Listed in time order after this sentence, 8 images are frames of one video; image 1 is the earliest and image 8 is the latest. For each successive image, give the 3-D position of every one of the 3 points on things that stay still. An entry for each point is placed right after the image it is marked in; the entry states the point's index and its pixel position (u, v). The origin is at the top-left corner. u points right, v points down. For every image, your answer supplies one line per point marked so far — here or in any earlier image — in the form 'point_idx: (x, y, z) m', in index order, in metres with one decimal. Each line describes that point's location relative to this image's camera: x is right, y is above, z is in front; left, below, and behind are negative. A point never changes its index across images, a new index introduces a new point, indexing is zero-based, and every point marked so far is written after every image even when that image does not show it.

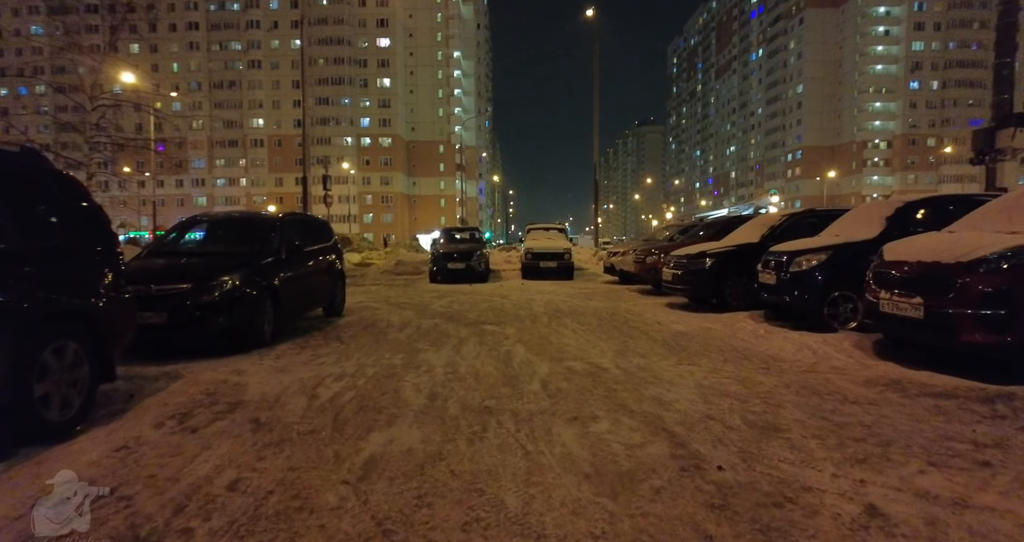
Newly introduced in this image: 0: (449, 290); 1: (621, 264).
0: (-1.7, -0.5, +14.4) m
1: (+3.2, +0.2, +15.0) m
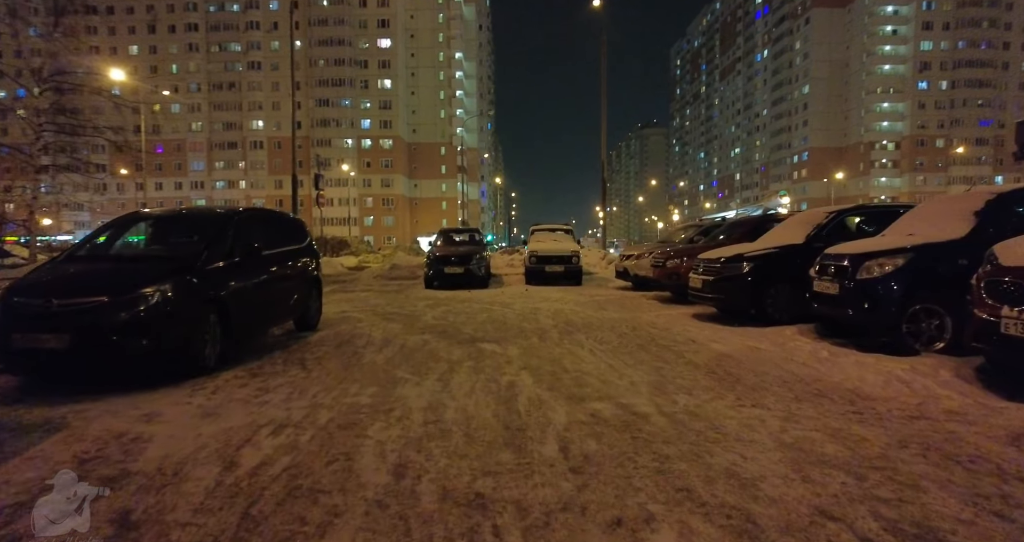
0: (-1.7, -0.7, +13.0) m
1: (+3.3, +0.1, +13.6) m
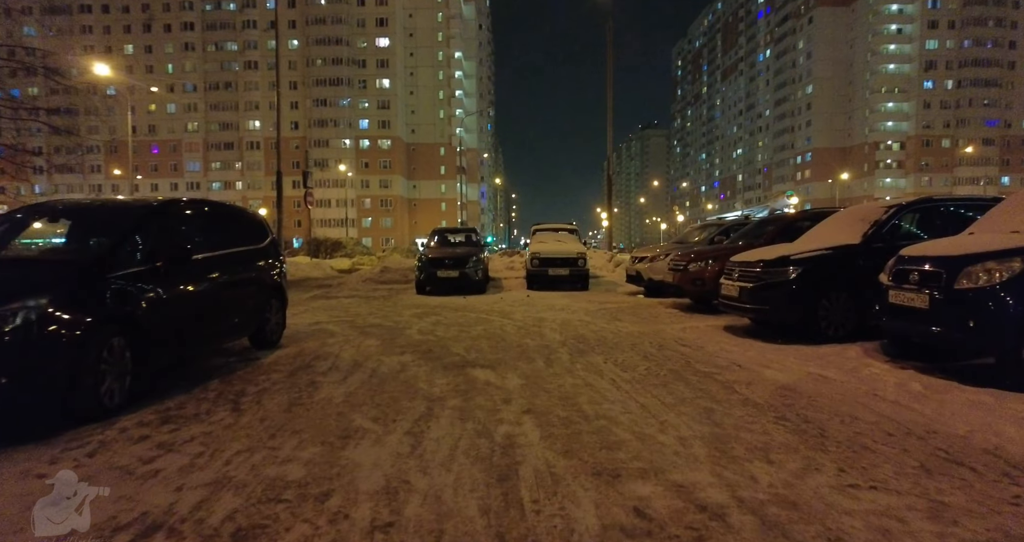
0: (-1.7, -0.8, +11.6) m
1: (+3.3, 0.0, +12.2) m
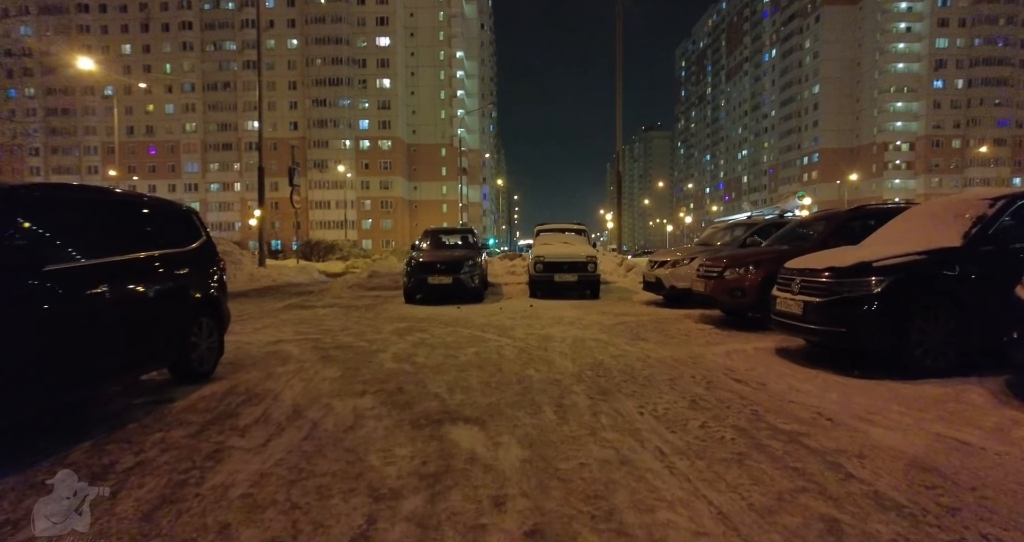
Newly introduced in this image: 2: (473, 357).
0: (-1.6, -0.9, +9.9) m
1: (+3.3, -0.2, +10.6) m
2: (-0.5, -1.1, +6.3) m
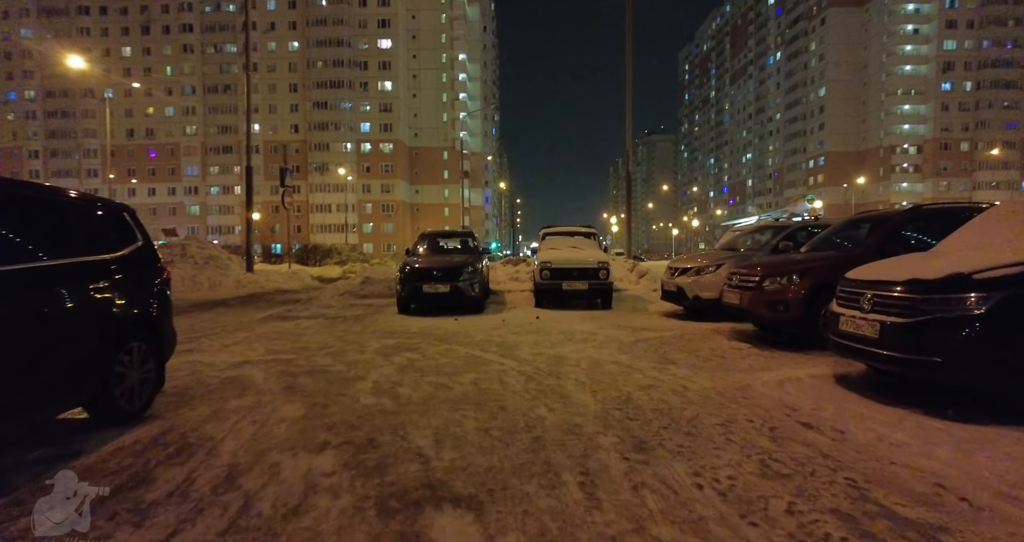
0: (-1.6, -1.0, +8.8) m
1: (+3.4, -0.3, +9.4) m
2: (-0.4, -1.2, +5.2) m
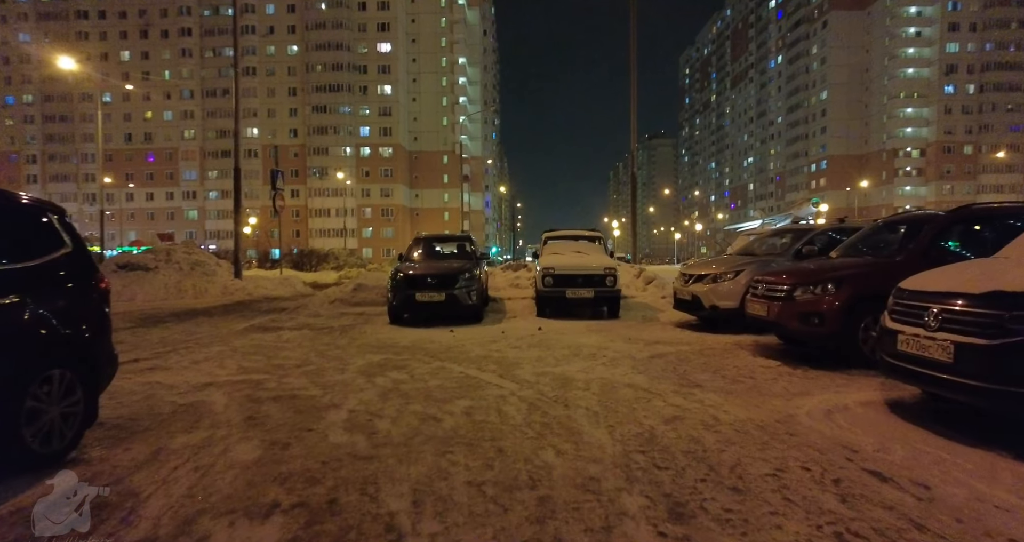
0: (-1.6, -1.2, +8.0) m
1: (+3.4, -0.4, +8.6) m
2: (-0.4, -1.3, +4.3) m
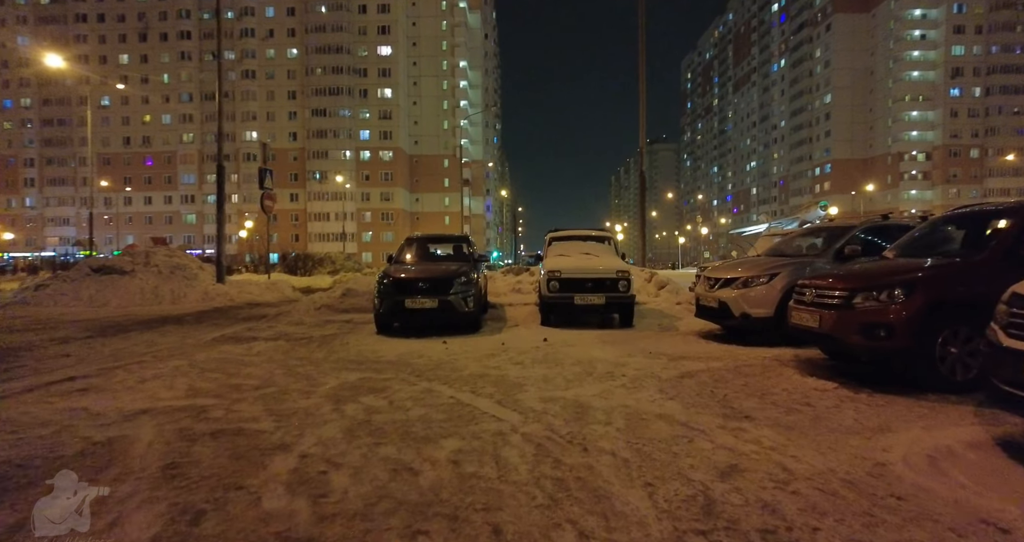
0: (-1.6, -1.2, +6.9) m
1: (+3.4, -0.5, +7.5) m
2: (-0.4, -1.3, +3.2) m
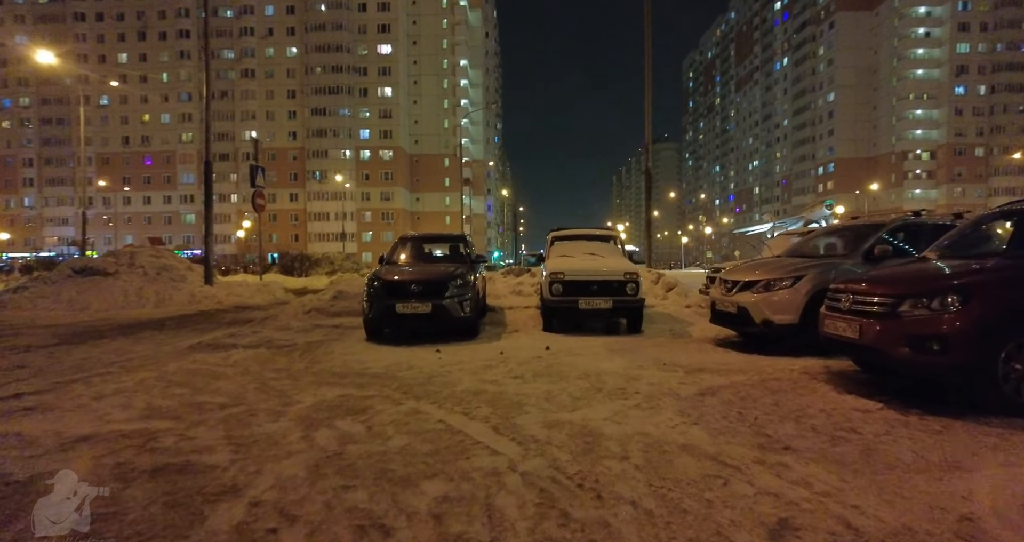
0: (-1.6, -1.2, +6.3) m
1: (+3.4, -0.5, +6.9) m
2: (-0.4, -1.3, +2.6) m
